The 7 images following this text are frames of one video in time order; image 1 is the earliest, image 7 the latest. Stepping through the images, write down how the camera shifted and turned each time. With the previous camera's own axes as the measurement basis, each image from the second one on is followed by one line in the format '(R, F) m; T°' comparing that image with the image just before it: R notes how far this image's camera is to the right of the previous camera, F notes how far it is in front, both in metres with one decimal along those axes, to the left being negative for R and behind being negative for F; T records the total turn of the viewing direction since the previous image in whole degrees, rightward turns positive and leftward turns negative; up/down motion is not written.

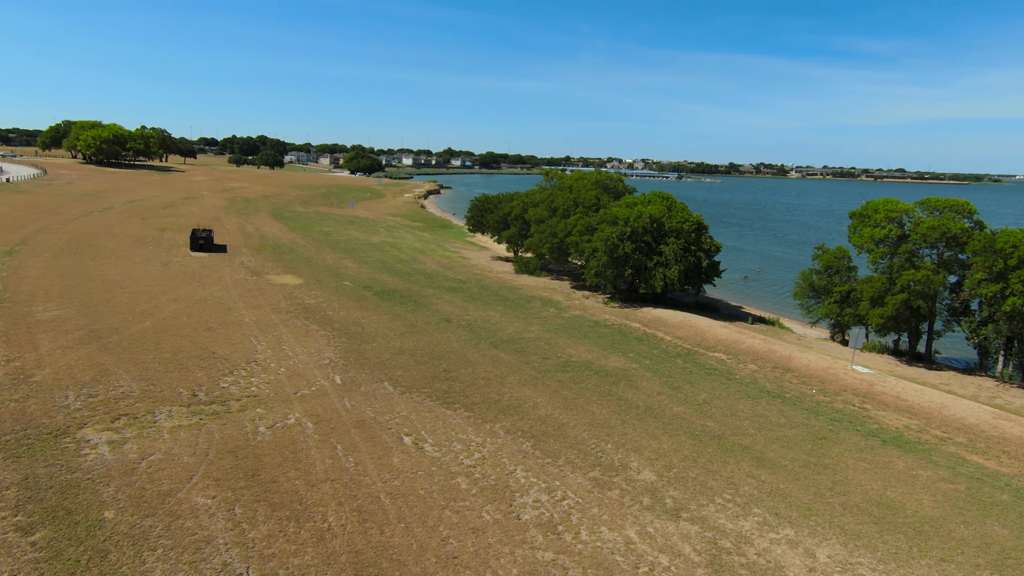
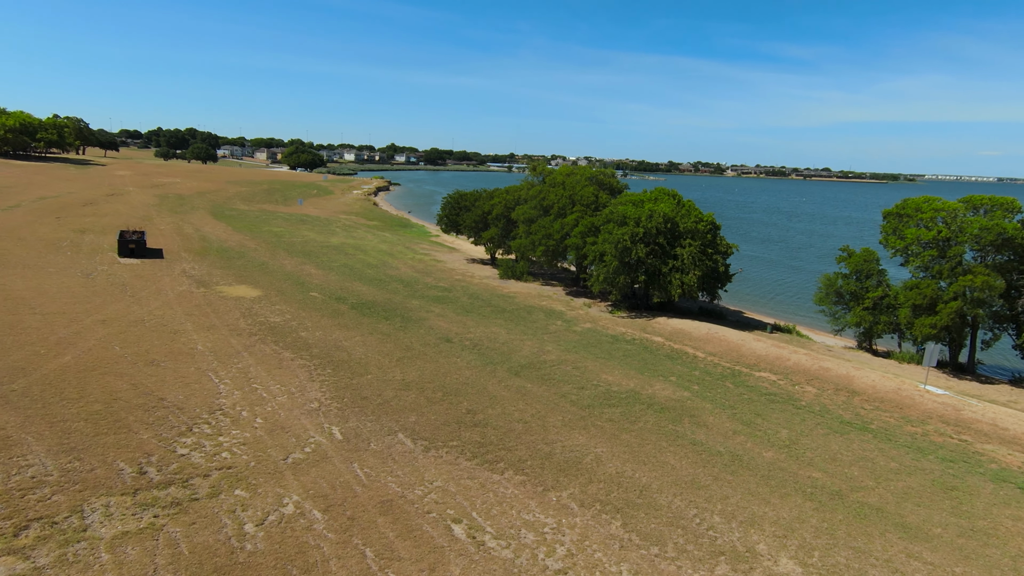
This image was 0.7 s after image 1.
(-2.7, +4.2) m; +6°
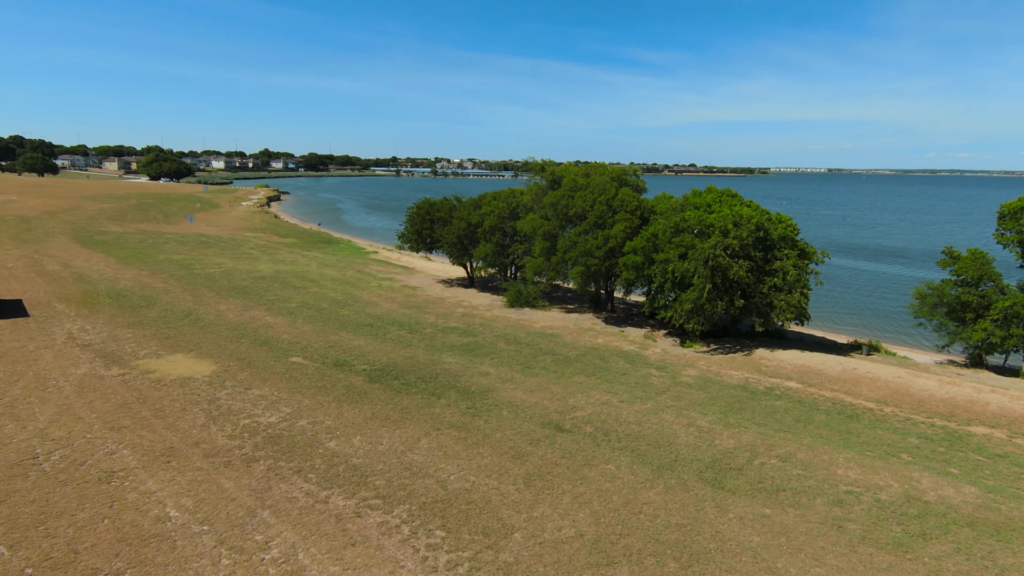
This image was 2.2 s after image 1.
(-6.5, +8.3) m; +11°
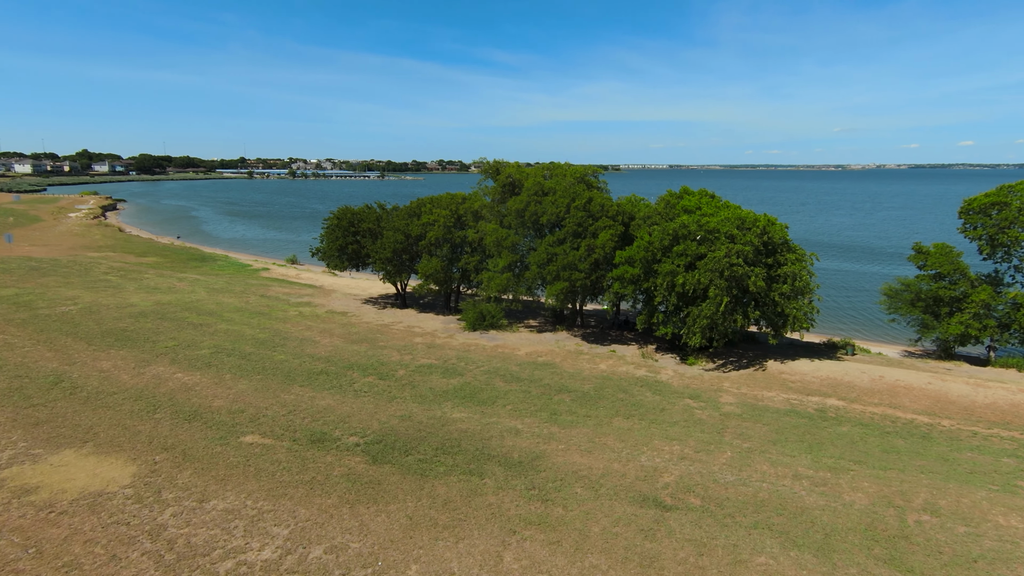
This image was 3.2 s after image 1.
(-4.2, +4.3) m; +13°
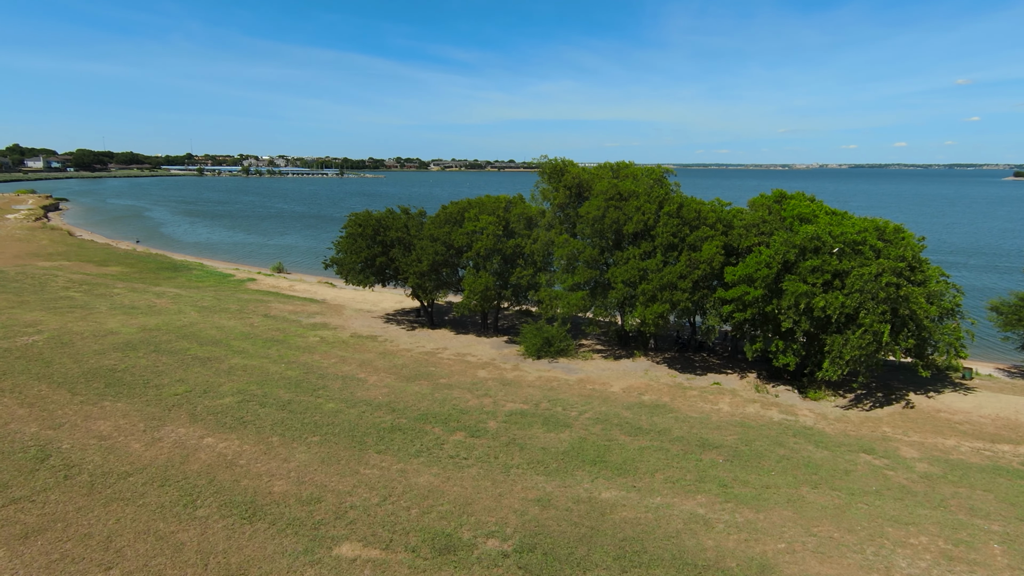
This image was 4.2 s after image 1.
(-4.5, +4.1) m; +4°
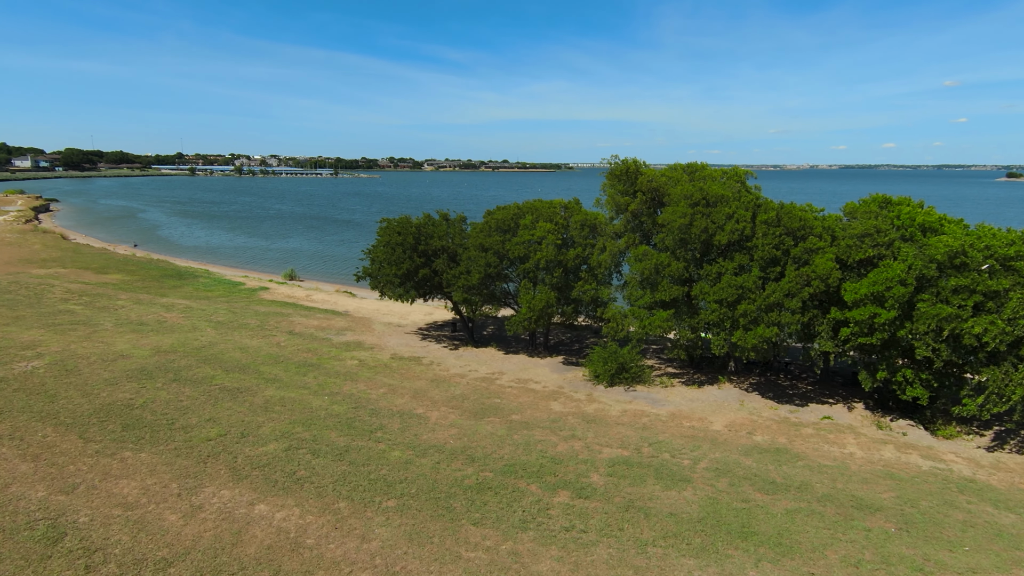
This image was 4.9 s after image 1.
(-2.7, +2.7) m; +1°
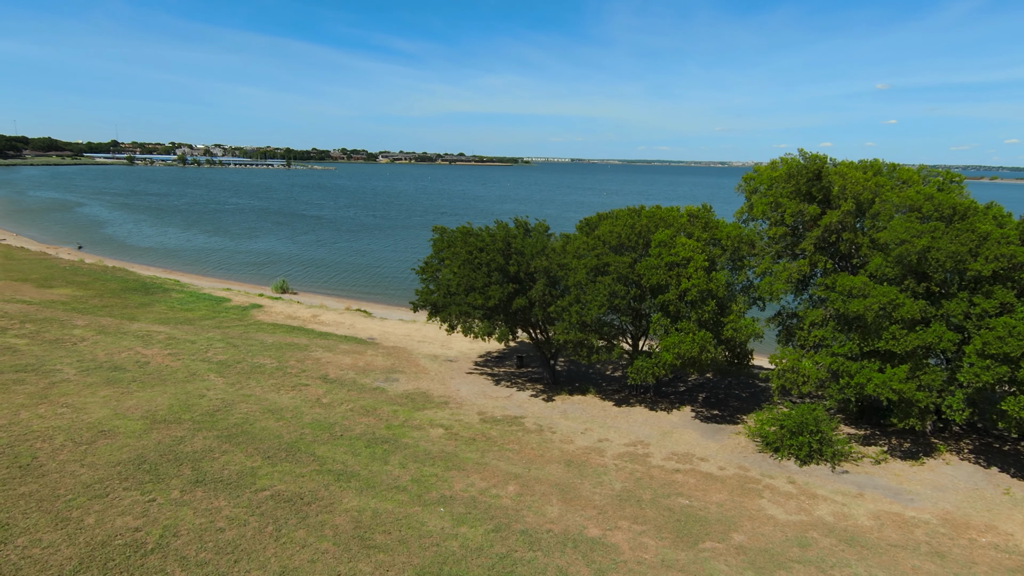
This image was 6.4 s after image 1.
(-5.3, +6.0) m; +5°
